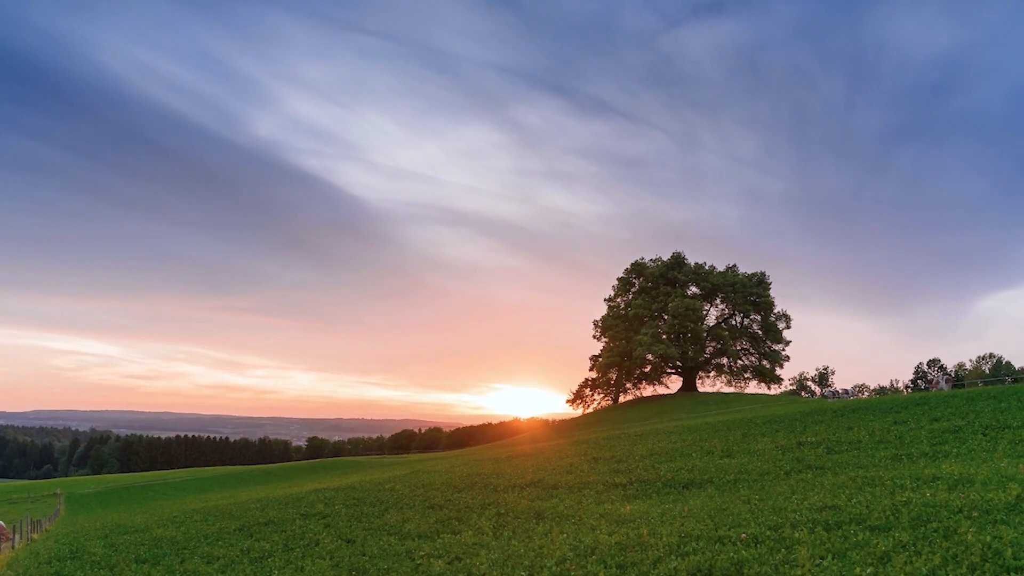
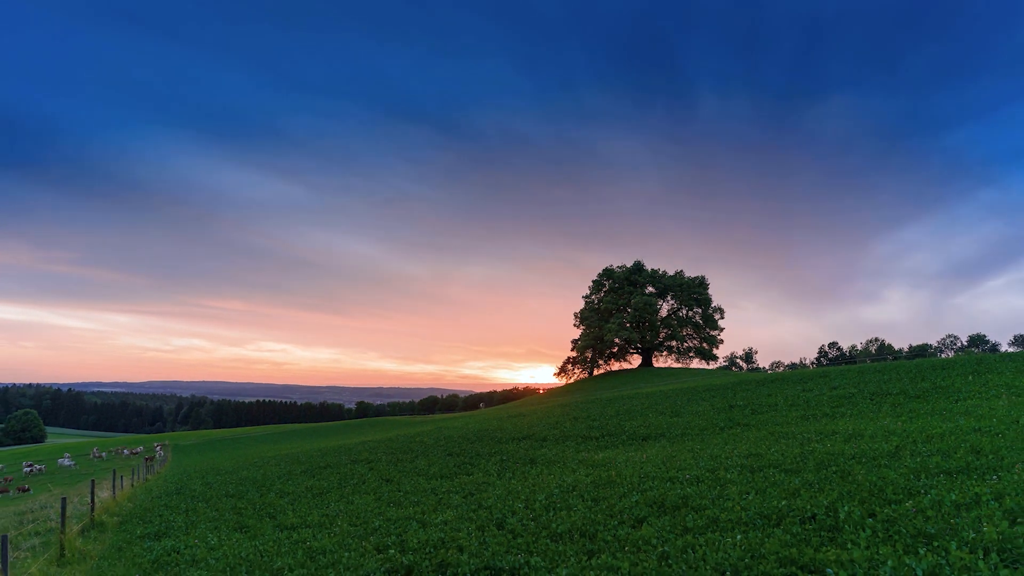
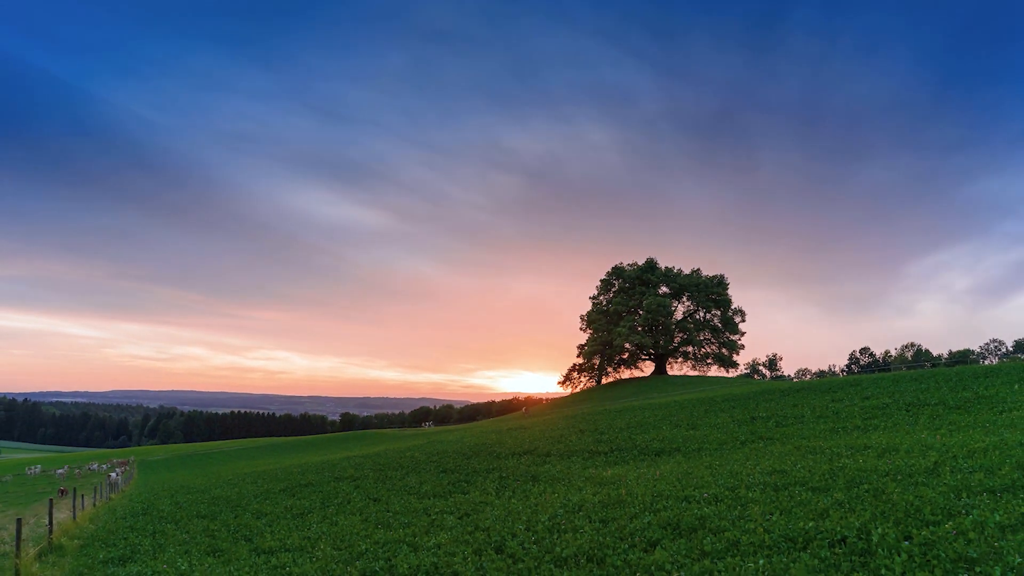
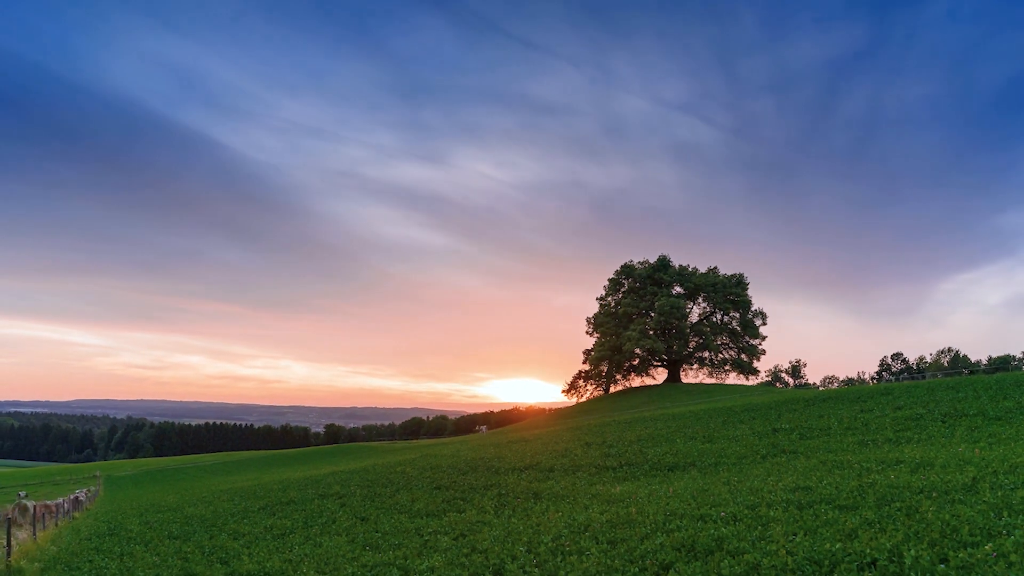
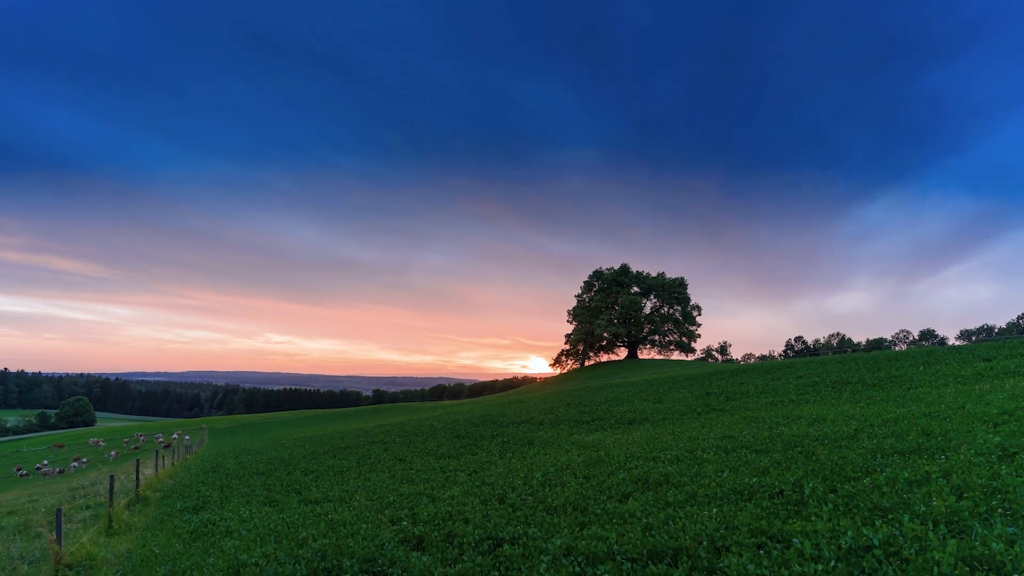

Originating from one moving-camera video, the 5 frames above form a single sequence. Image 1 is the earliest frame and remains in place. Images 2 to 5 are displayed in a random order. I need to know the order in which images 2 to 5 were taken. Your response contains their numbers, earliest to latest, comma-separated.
4, 3, 2, 5
